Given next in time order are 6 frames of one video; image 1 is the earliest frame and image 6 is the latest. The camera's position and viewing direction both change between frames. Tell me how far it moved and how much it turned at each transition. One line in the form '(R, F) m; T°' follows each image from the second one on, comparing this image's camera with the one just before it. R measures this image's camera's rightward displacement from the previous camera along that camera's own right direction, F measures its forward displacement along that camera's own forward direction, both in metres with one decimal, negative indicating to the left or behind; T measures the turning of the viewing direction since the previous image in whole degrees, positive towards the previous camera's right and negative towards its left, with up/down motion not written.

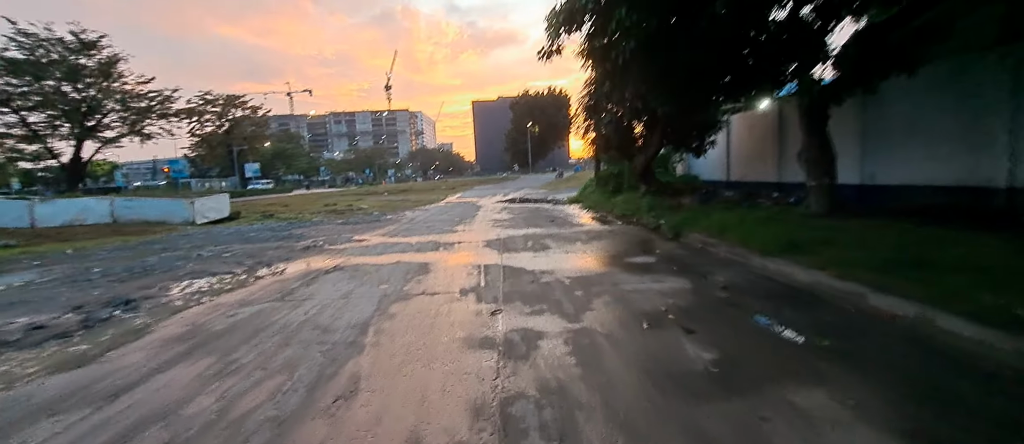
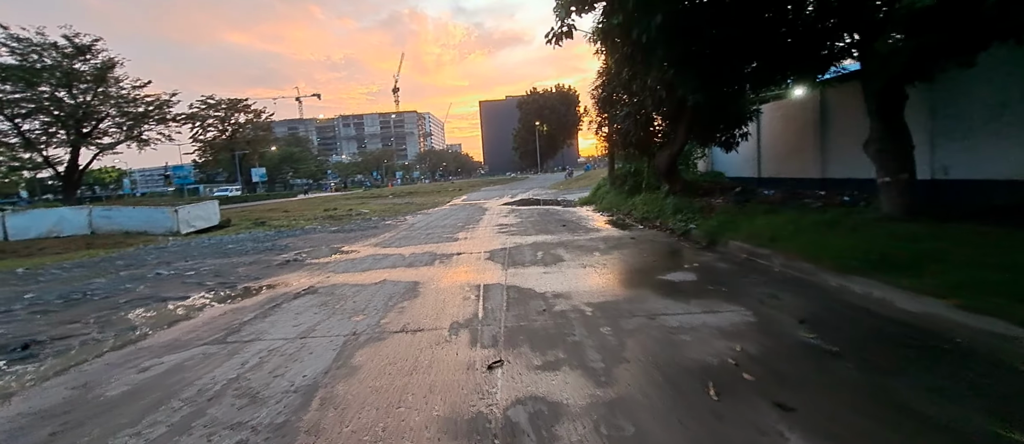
(+0.1, +1.6) m; -1°
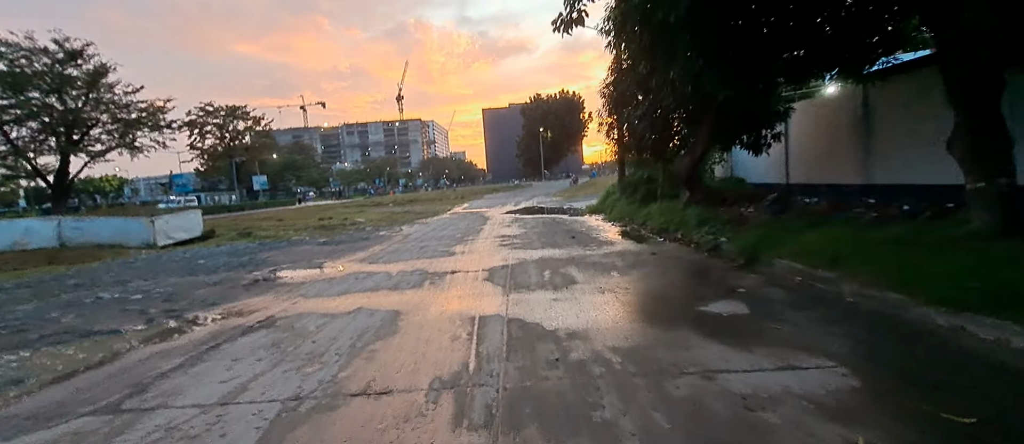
(0.0, +1.5) m; -1°
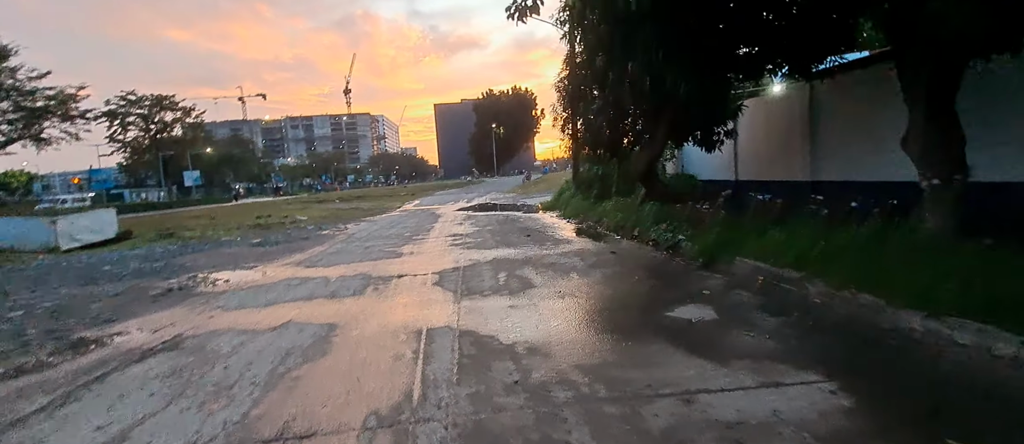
(0.0, +0.6) m; +6°
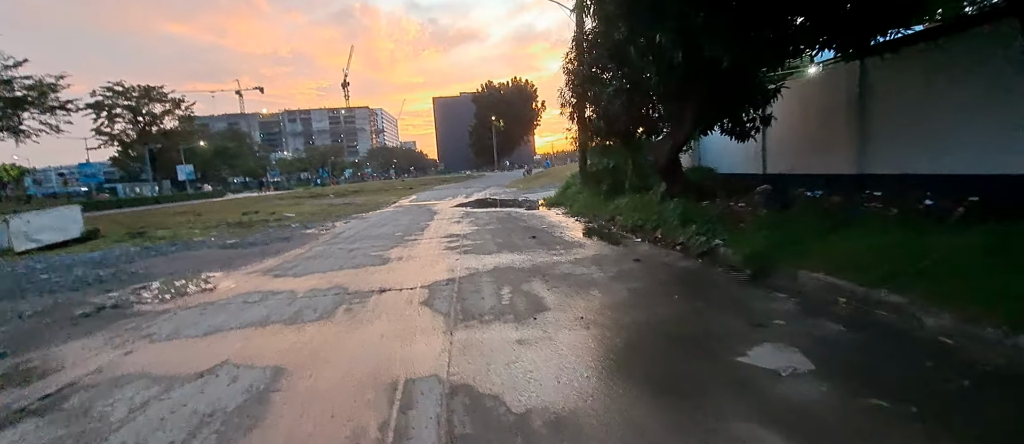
(-0.1, +1.5) m; 0°
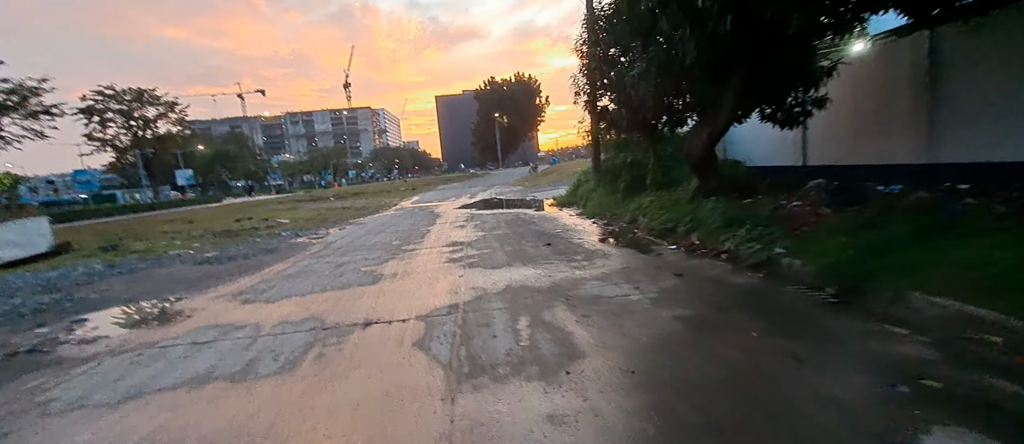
(-0.1, +1.5) m; -1°
